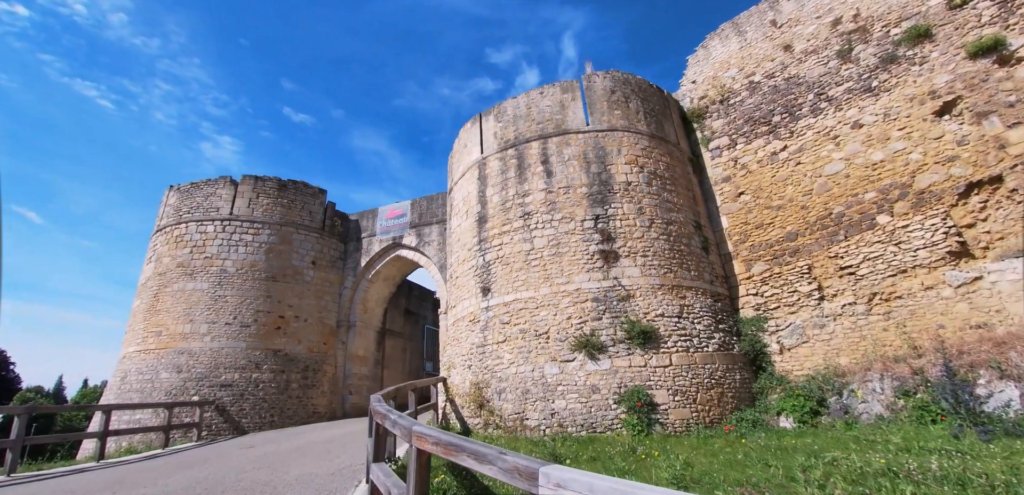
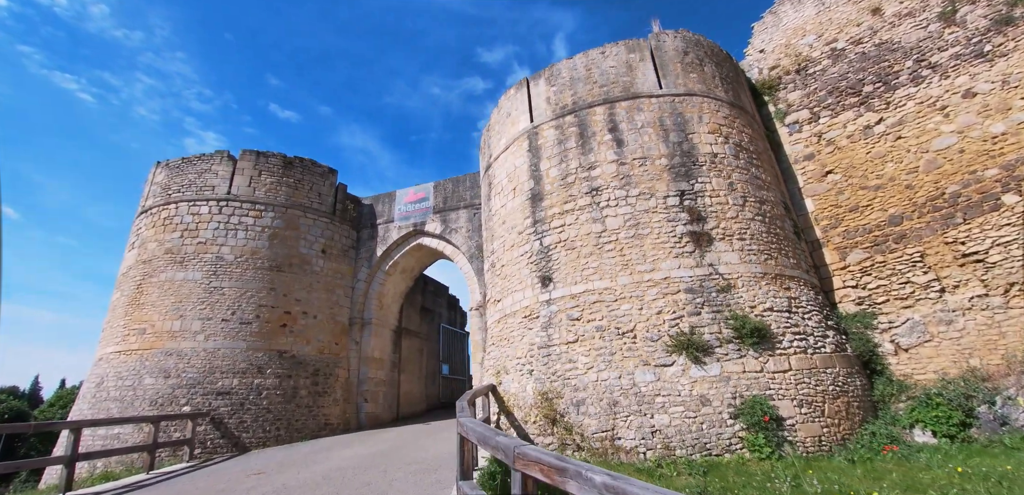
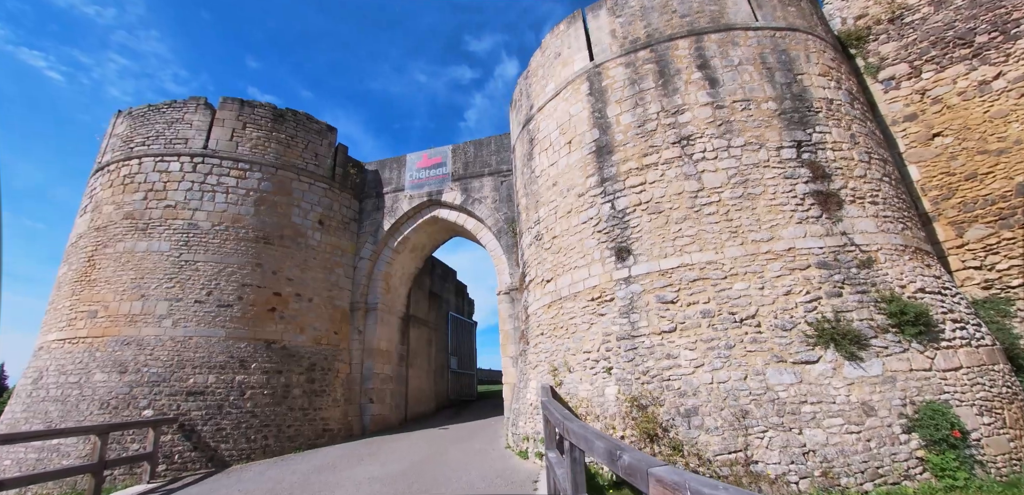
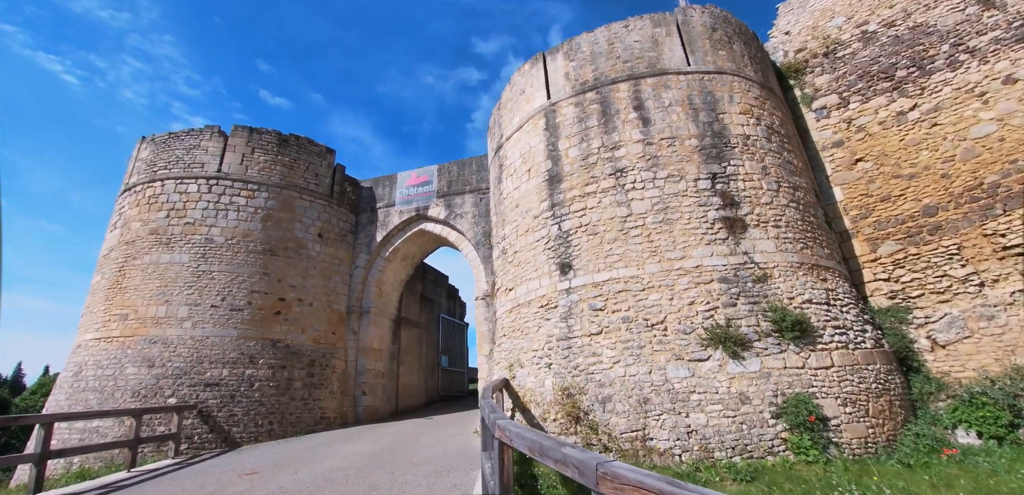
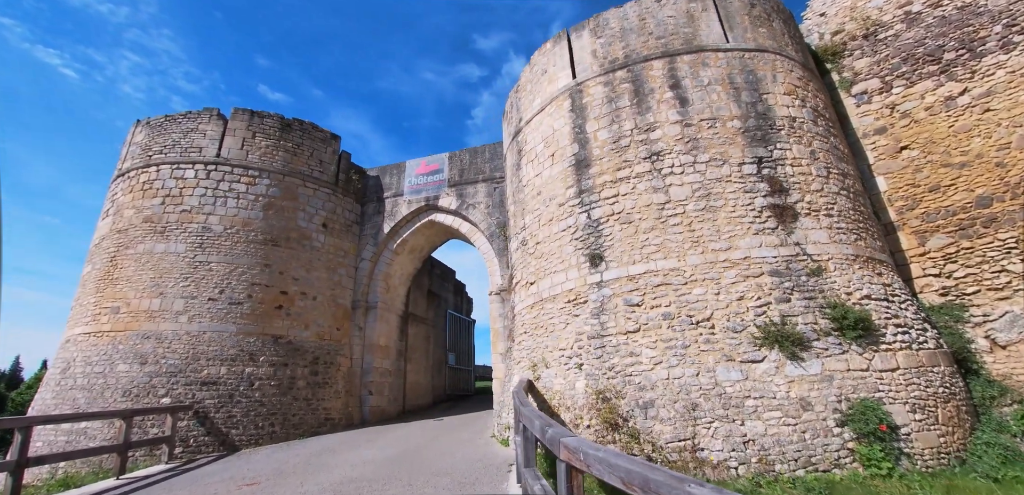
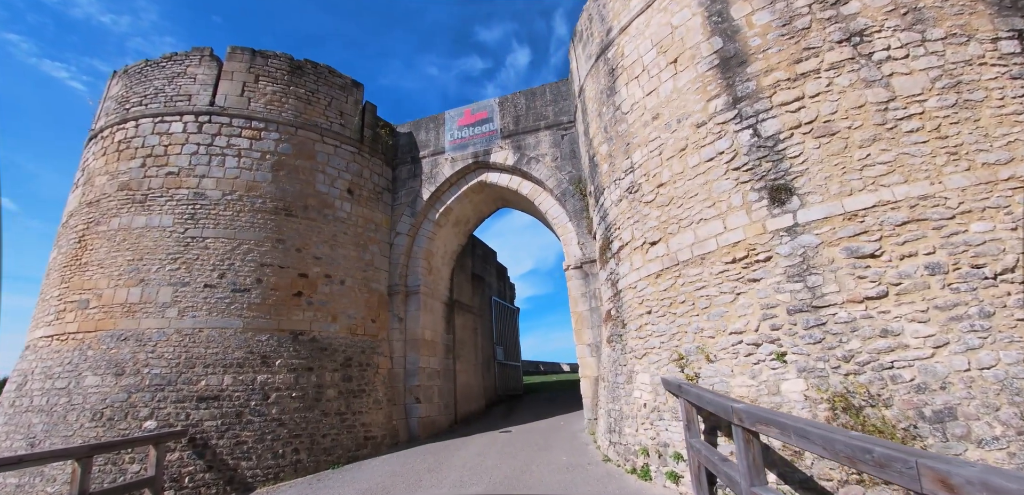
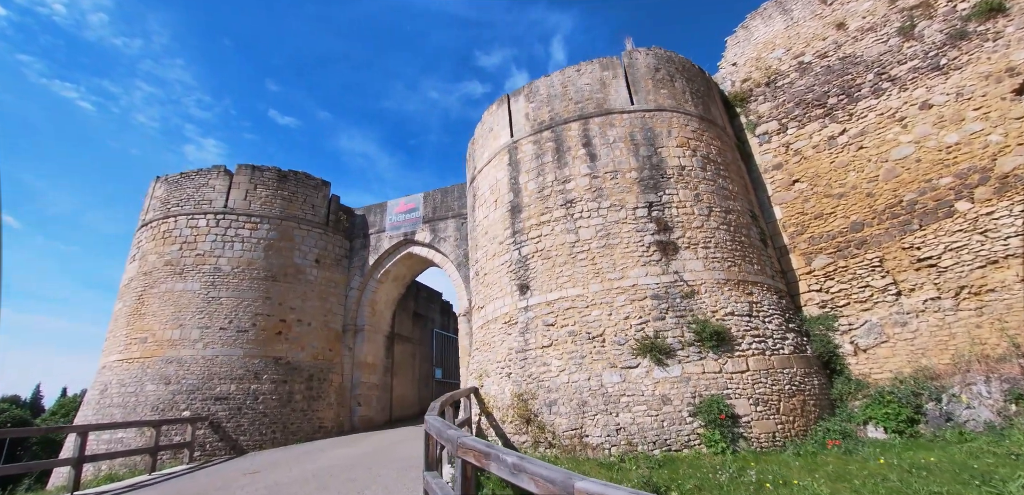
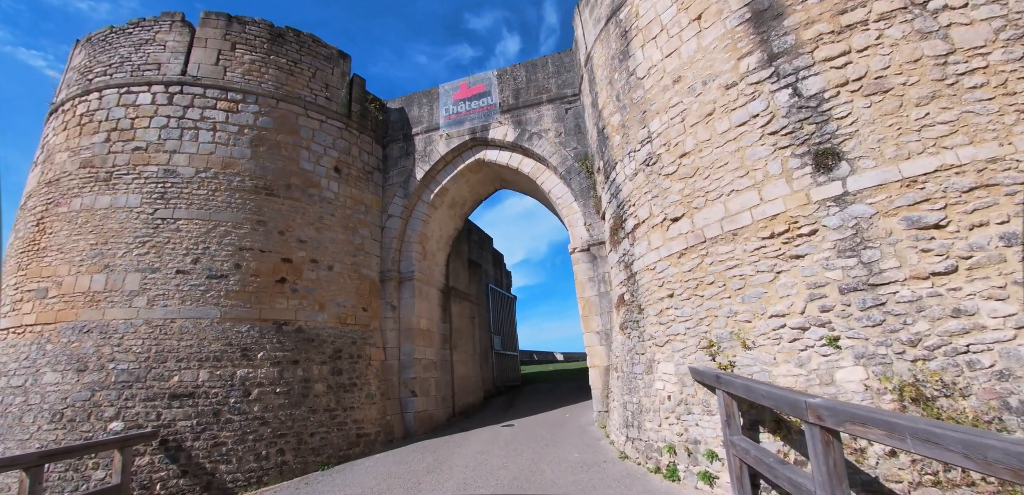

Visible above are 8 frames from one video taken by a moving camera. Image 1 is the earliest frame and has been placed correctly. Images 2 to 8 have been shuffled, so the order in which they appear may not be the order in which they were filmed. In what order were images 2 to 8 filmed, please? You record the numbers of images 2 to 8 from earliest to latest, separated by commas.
7, 2, 4, 5, 3, 6, 8
